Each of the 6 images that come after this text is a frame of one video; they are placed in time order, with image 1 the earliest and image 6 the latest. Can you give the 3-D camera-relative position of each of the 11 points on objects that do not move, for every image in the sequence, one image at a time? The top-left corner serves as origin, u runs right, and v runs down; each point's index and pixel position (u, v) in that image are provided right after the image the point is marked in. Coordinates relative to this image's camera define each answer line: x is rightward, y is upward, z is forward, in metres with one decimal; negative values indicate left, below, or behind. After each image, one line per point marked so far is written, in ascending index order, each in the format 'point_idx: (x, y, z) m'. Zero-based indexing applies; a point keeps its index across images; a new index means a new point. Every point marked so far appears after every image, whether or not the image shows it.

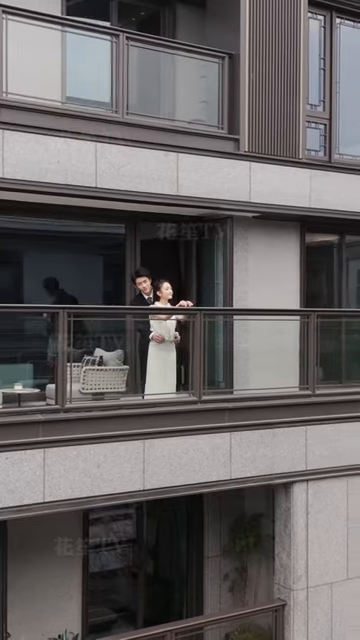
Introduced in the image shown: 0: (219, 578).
0: (+0.5, -3.2, +9.8) m
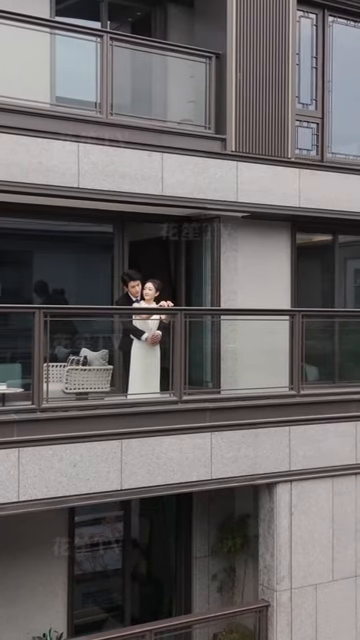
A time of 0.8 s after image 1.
0: (+0.3, -3.2, +9.8) m
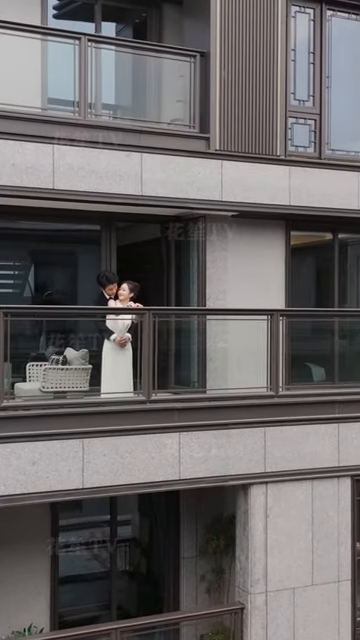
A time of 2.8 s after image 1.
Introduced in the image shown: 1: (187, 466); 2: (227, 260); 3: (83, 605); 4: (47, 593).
0: (+0.2, -3.2, +9.7) m
1: (+0.1, -1.5, +7.9) m
2: (+0.6, +0.7, +9.7) m
3: (-1.1, -3.4, +9.4) m
4: (-1.6, -3.2, +9.2) m
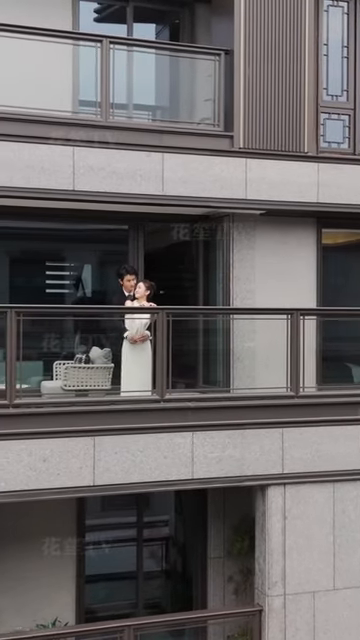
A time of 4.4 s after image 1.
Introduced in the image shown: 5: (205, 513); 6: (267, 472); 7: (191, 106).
0: (+0.5, -3.2, +9.7) m
1: (+0.2, -1.5, +7.9) m
2: (+0.9, +0.7, +9.6) m
3: (-0.8, -3.4, +9.5) m
4: (-1.3, -3.2, +9.3) m
5: (+0.3, -2.4, +9.7) m
6: (+0.9, -1.6, +8.1) m
7: (+0.1, +2.5, +9.3) m
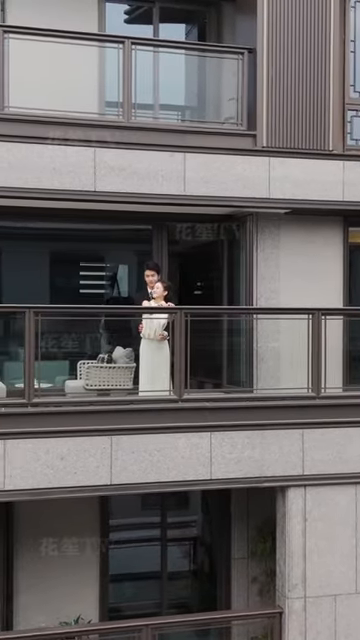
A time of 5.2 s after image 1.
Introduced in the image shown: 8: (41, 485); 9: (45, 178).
0: (+0.8, -3.2, +9.6) m
1: (+0.4, -1.5, +7.9) m
2: (+1.2, +0.7, +9.6) m
3: (-0.6, -3.4, +9.5) m
4: (-1.0, -3.2, +9.4) m
5: (+0.6, -2.4, +9.7) m
6: (+1.1, -1.6, +8.1) m
7: (+0.4, +2.5, +9.3) m
8: (-1.3, -1.6, +7.5) m
9: (-1.5, +1.5, +8.5) m
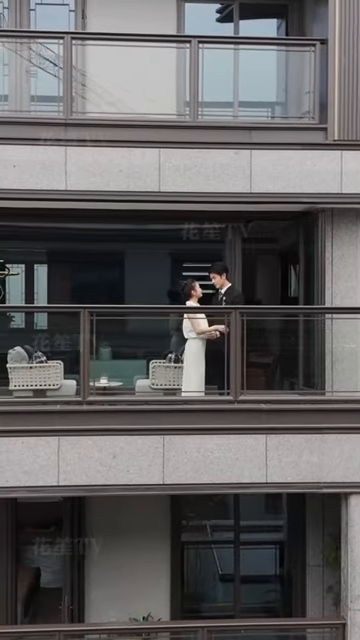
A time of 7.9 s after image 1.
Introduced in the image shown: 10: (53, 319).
0: (+1.7, -3.2, +9.3) m
1: (+0.9, -1.5, +7.7) m
2: (+2.1, +0.7, +9.2) m
3: (+0.3, -3.4, +9.5) m
4: (-0.2, -3.2, +9.5) m
5: (+1.5, -2.4, +9.4) m
6: (+1.7, -1.6, +7.7) m
7: (+1.2, +2.5, +9.1) m
8: (-0.8, -1.6, +7.6) m
9: (-0.7, +1.5, +8.7) m
10: (-1.2, 0.0, +7.5) m
